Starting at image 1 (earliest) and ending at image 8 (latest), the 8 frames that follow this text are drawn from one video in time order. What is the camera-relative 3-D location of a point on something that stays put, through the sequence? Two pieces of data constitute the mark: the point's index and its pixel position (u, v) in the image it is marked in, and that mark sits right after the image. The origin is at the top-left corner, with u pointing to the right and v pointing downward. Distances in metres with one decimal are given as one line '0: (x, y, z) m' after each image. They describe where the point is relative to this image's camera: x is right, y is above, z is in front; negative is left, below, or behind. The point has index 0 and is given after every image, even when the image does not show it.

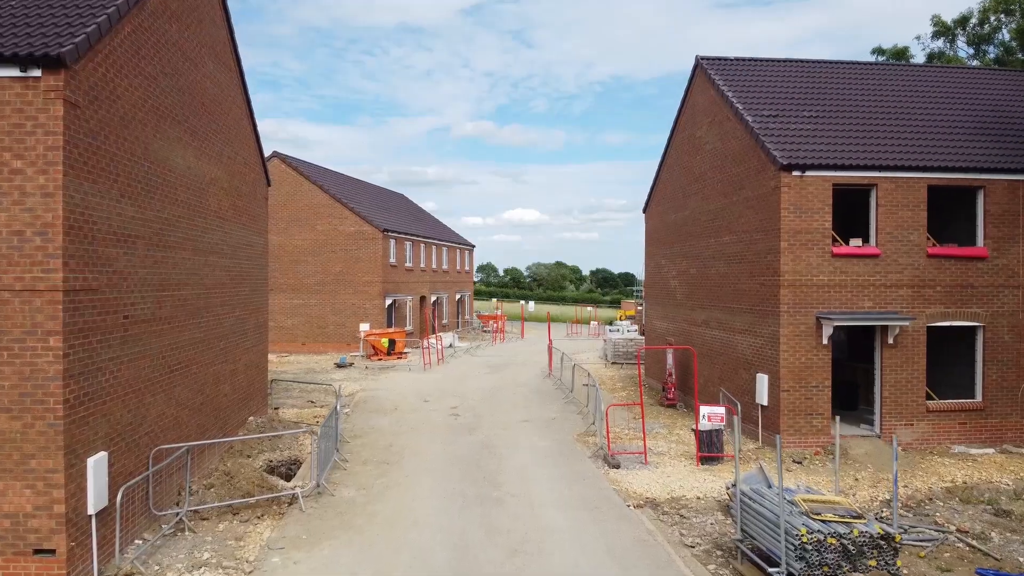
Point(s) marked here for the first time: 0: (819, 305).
0: (+7.5, -0.4, +12.8) m
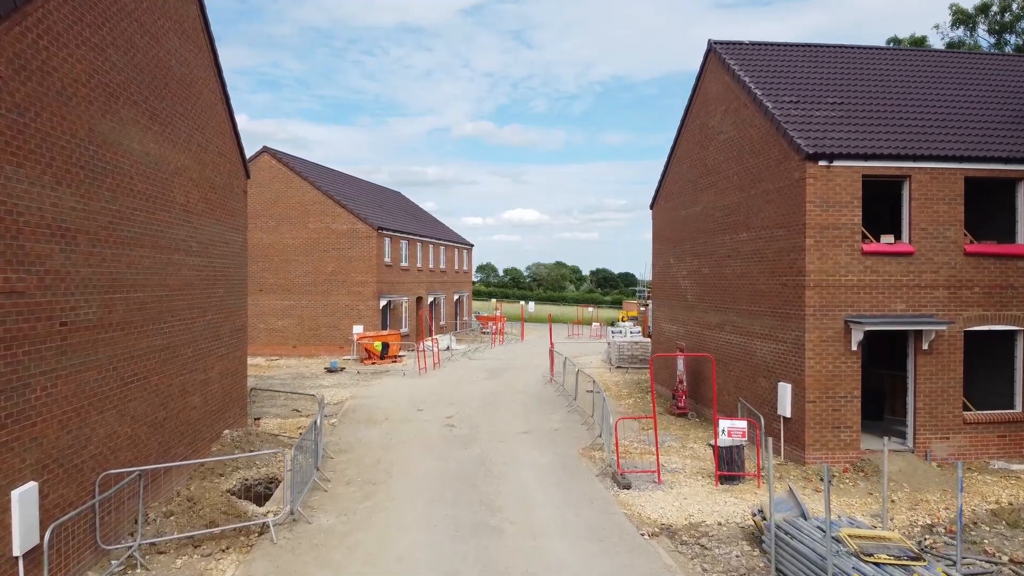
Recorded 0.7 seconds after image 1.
0: (+7.5, -0.4, +11.7) m
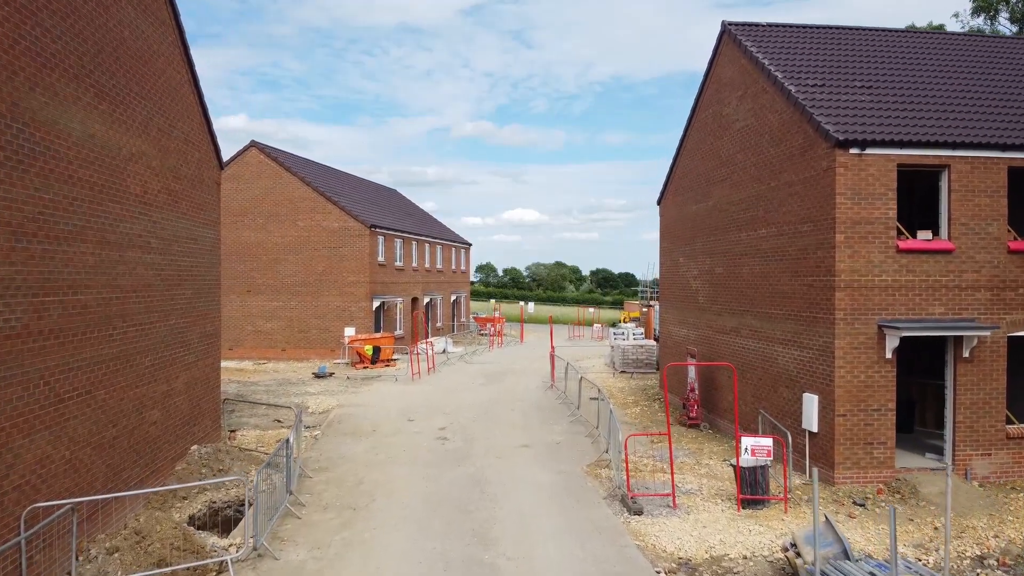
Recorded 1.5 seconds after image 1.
0: (+7.4, -0.5, +10.5) m
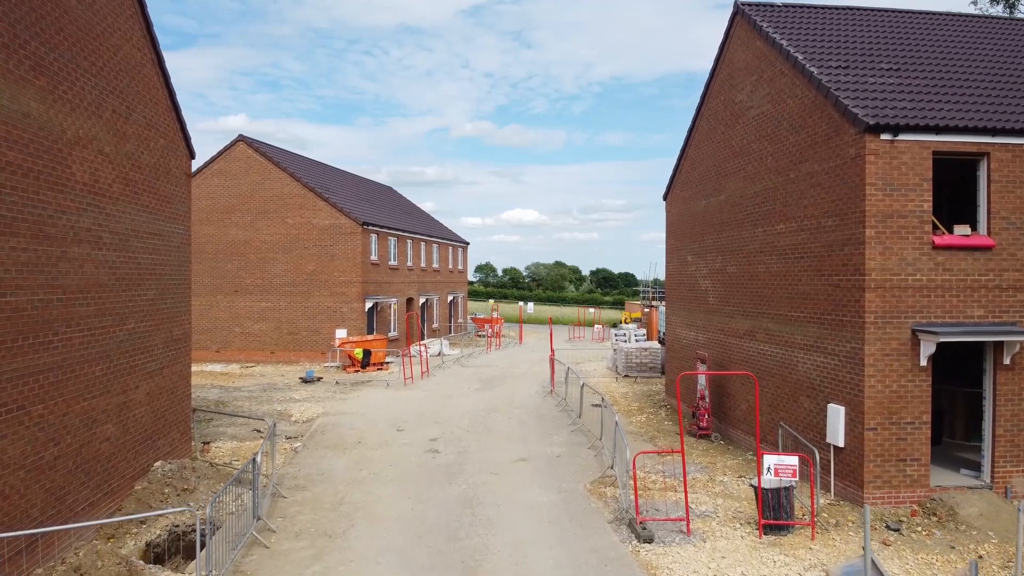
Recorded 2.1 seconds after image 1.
0: (+7.4, -0.5, +9.5) m
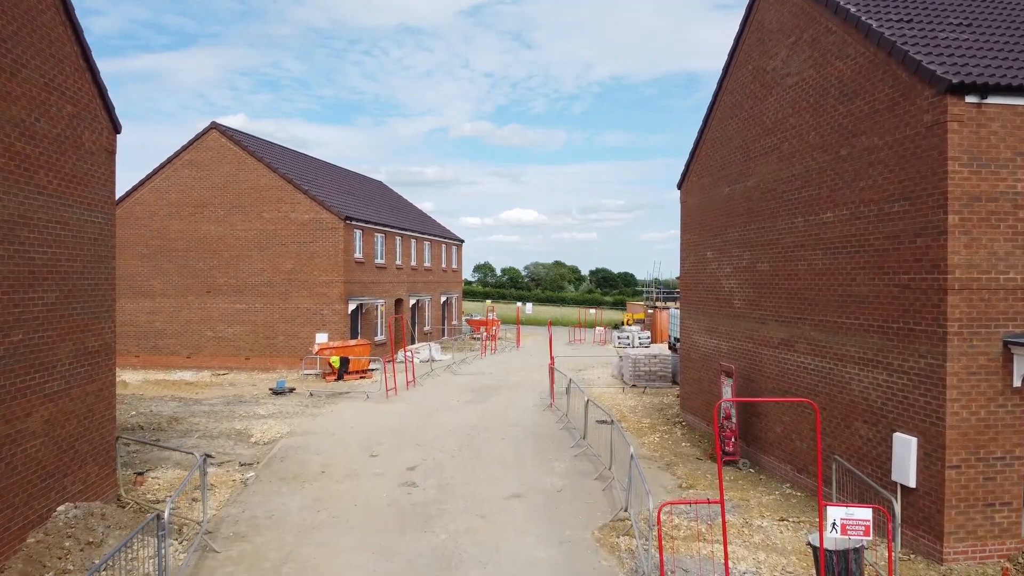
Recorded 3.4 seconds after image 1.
0: (+7.2, -0.5, +7.6) m
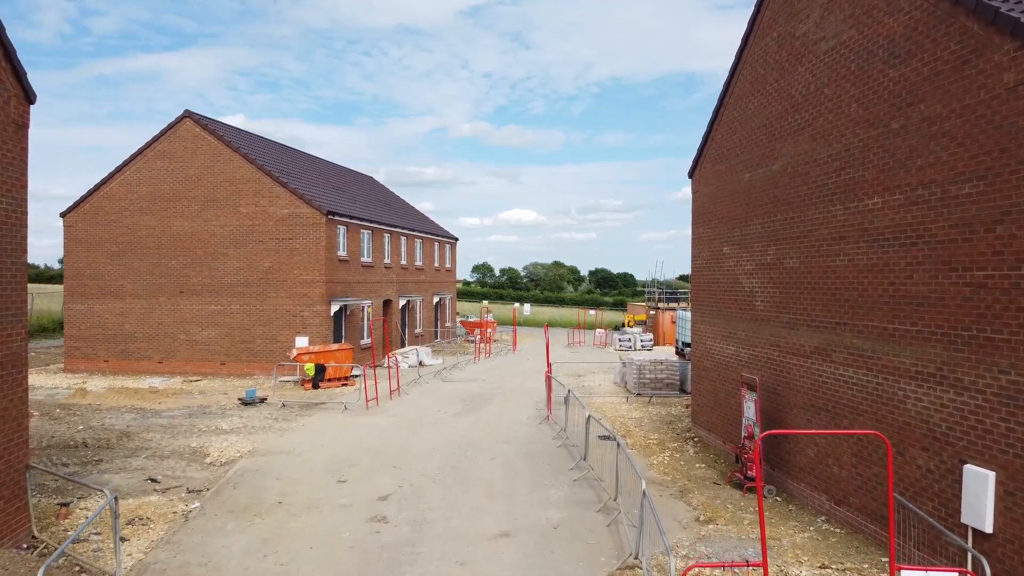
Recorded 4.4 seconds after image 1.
0: (+7.0, -0.5, +6.1) m
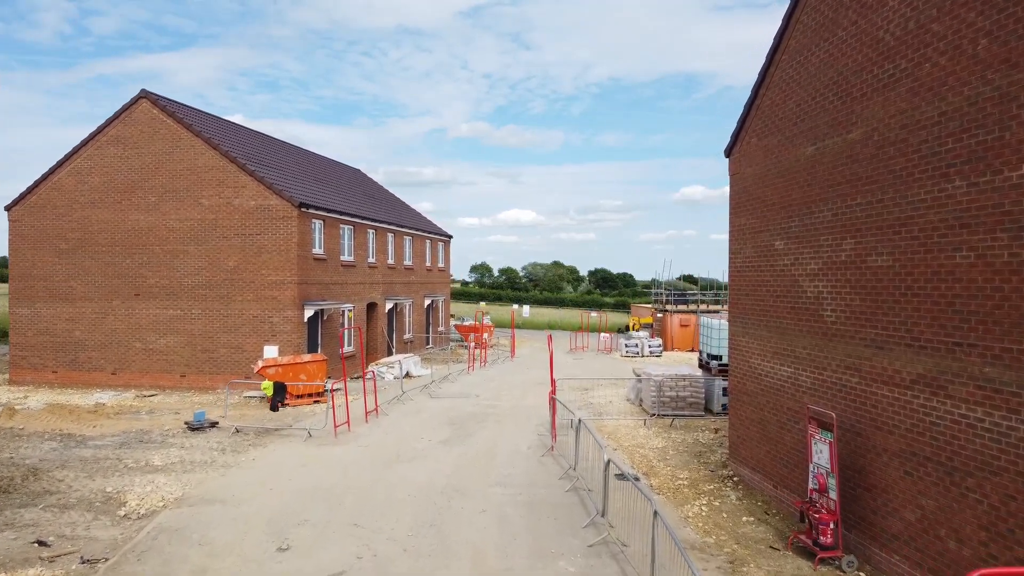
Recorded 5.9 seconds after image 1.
0: (+7.0, -0.6, +3.7) m
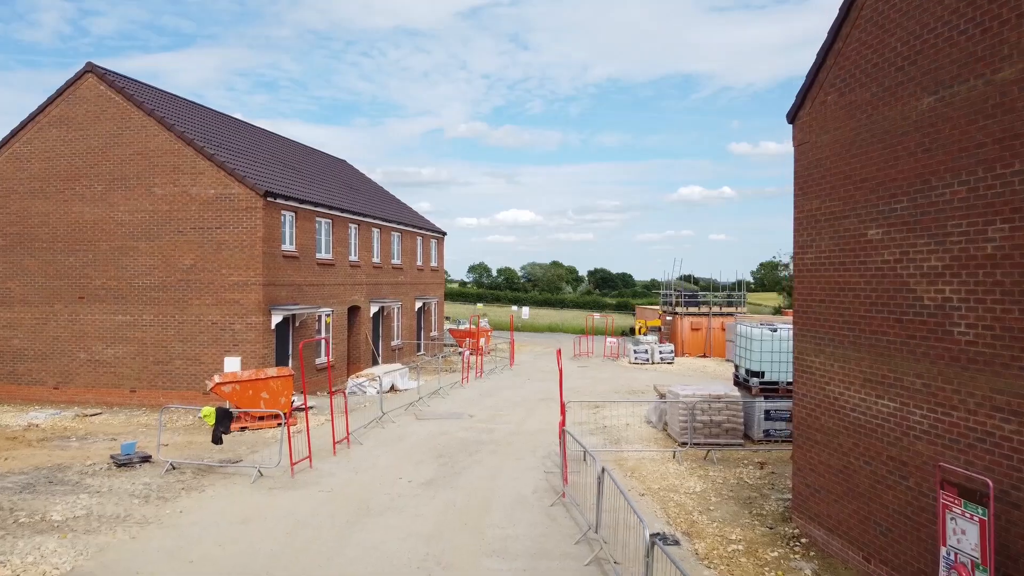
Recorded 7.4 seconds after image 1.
0: (+7.0, -0.6, +1.4) m
